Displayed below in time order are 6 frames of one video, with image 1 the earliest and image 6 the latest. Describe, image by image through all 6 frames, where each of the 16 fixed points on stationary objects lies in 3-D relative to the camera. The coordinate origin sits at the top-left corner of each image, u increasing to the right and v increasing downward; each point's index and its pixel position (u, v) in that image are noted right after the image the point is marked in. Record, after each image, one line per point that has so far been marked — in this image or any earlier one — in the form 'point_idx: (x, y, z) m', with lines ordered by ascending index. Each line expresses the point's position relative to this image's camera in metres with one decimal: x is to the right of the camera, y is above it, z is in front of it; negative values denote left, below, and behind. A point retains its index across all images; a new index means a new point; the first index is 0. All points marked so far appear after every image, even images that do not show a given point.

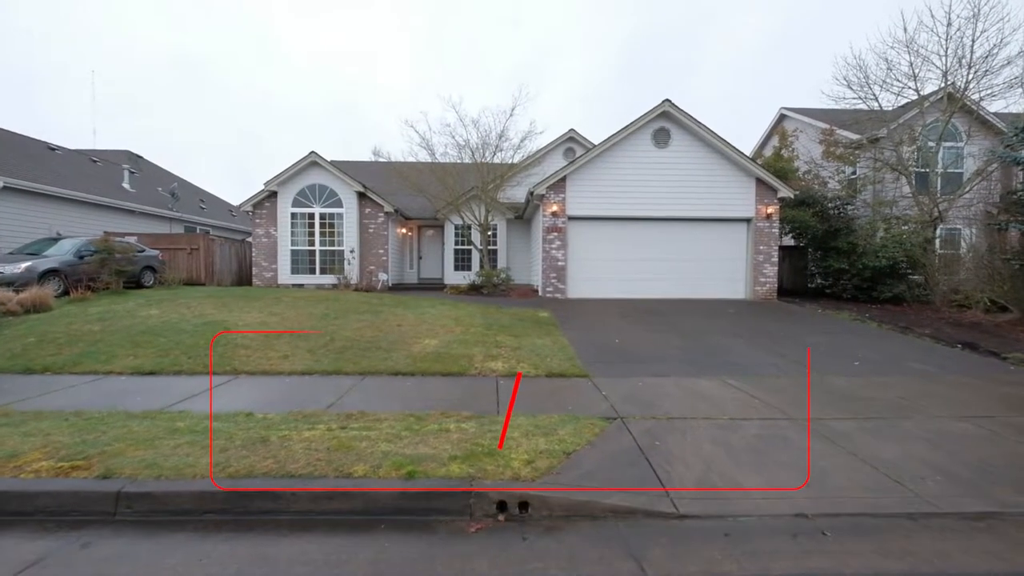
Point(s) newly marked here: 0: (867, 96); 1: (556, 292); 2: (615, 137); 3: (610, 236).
0: (+14.1, +7.6, +18.3) m
1: (+1.3, -0.3, +15.6) m
2: (+3.4, +5.1, +15.3) m
3: (+3.3, +1.8, +15.8) m
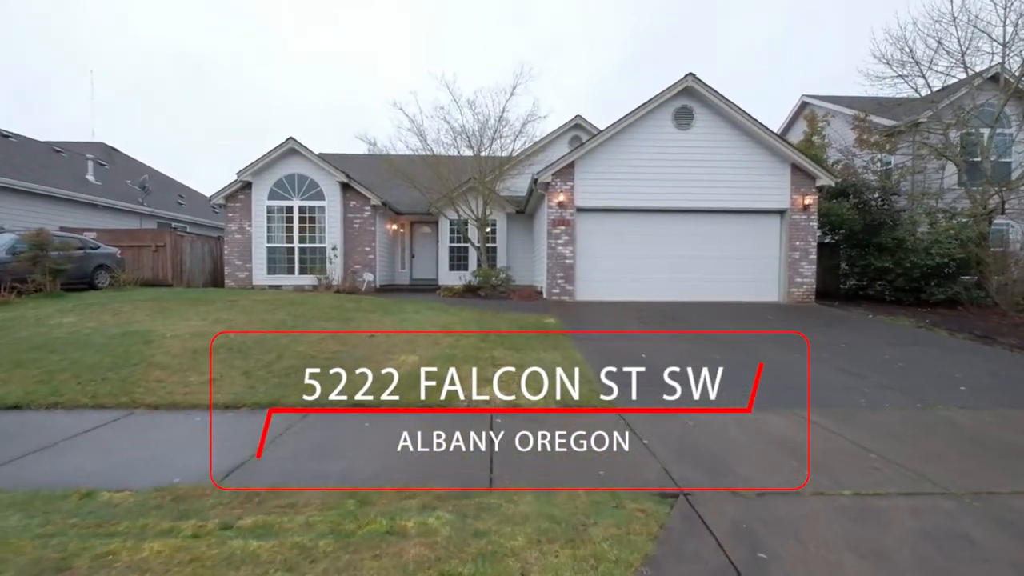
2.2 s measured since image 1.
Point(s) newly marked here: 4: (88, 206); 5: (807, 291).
0: (+14.1, +7.5, +16.3) m
1: (+1.3, -0.3, +13.7) m
2: (+3.4, +5.0, +13.4) m
3: (+3.3, +1.7, +13.9) m
4: (-17.9, +3.5, +19.5) m
5: (+8.8, -0.1, +13.8) m
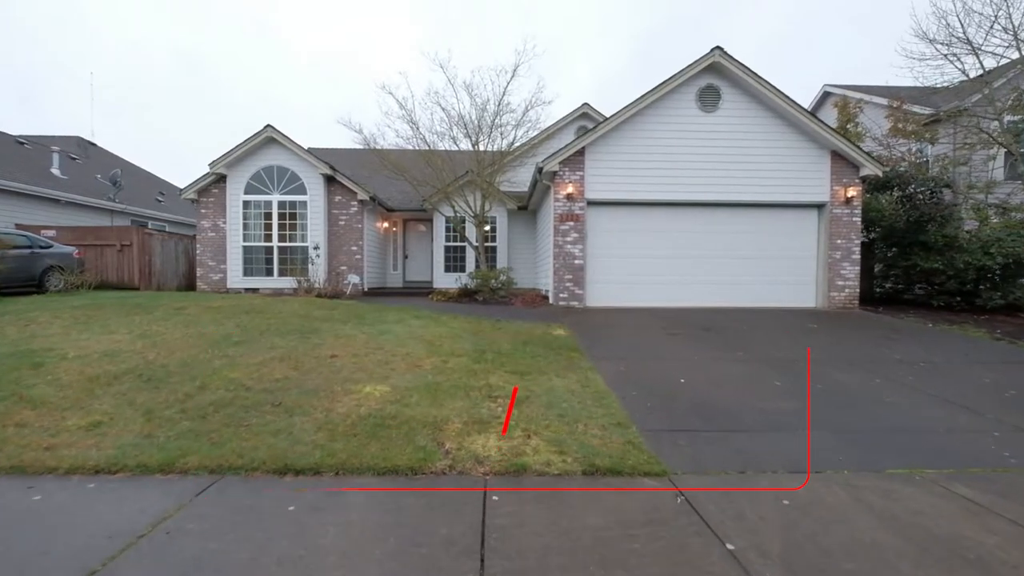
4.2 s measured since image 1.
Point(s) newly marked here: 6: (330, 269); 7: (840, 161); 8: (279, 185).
0: (+14.2, +7.4, +14.7) m
1: (+1.4, -0.4, +12.0) m
2: (+3.5, +4.9, +11.7) m
3: (+3.3, +1.6, +12.2) m
4: (-17.9, +3.4, +17.9) m
5: (+8.8, -0.2, +12.1) m
6: (-6.4, +0.7, +16.1) m
7: (+8.6, +3.3, +12.1) m
8: (-8.0, +3.5, +15.9) m
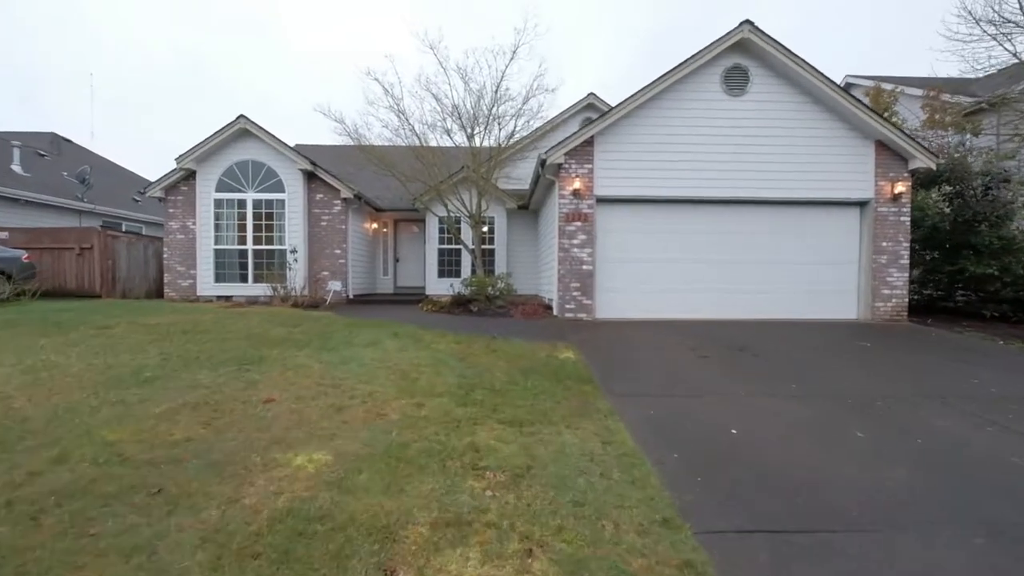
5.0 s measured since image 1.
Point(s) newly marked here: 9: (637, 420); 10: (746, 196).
0: (+14.1, +7.2, +13.1) m
1: (+1.3, -0.6, +10.5) m
2: (+3.4, +4.7, +10.2) m
3: (+3.3, +1.4, +10.7) m
4: (-17.9, +3.1, +16.4) m
5: (+8.8, -0.4, +10.5) m
6: (-6.4, +0.4, +14.6) m
7: (+8.5, +3.1, +10.6) m
8: (-8.1, +3.3, +14.4) m
9: (+1.3, -1.4, +4.8) m
10: (+5.4, +2.1, +10.6) m
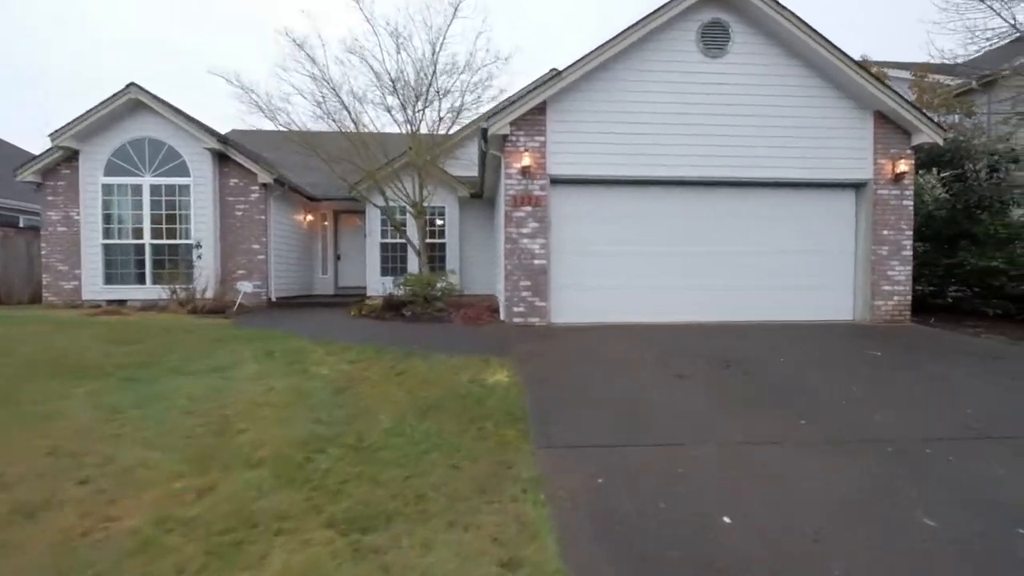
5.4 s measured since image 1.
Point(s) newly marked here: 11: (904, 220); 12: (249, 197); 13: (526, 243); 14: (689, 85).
0: (+12.7, +7.3, +11.9) m
1: (+0.2, -0.6, +8.7) m
2: (+2.2, +4.7, +8.4) m
3: (+2.1, +1.4, +8.9) m
4: (-19.4, +3.0, +13.6) m
5: (+7.6, -0.3, +9.1) m
6: (-7.8, +0.4, +12.4) m
7: (+7.3, +3.2, +9.0) m
8: (-9.4, +3.2, +12.1) m
9: (+0.4, -1.4, +3.0) m
10: (+4.2, +2.2, +8.9) m
11: (+7.7, +1.3, +9.0) m
12: (-7.1, +2.5, +12.5) m
13: (+0.3, +0.8, +8.6) m
14: (+3.4, +4.0, +8.8) m
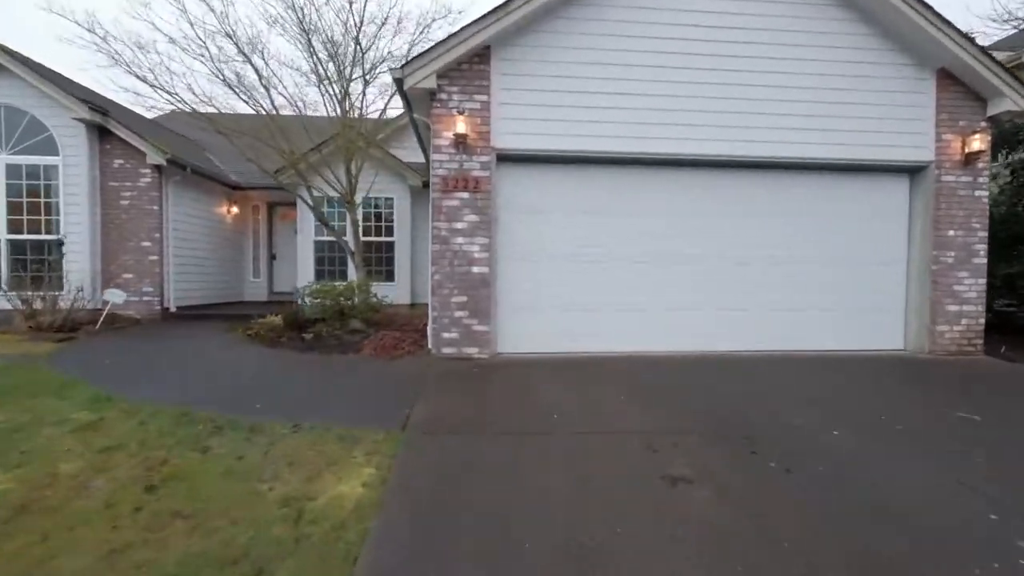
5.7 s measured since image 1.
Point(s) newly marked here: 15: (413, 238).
0: (+11.8, +7.0, +9.6) m
1: (-0.8, -0.9, +6.2) m
2: (+1.3, +4.5, +6.0) m
3: (+1.2, +1.2, +6.5) m
4: (-20.3, +2.9, +11.0) m
5: (+6.7, -0.6, +6.7) m
6: (-8.7, +0.2, +9.9) m
7: (+6.4, +2.9, +6.7) m
8: (-10.4, +3.1, +9.6) m
9: (-0.5, -1.7, +0.6) m
10: (+3.2, +1.9, +6.5) m
11: (+6.8, +1.0, +6.7) m
12: (-8.1, +2.3, +10.0) m
13: (-0.7, +0.6, +6.2) m
14: (+2.5, +3.7, +6.4) m
15: (-2.5, +1.3, +11.8) m
